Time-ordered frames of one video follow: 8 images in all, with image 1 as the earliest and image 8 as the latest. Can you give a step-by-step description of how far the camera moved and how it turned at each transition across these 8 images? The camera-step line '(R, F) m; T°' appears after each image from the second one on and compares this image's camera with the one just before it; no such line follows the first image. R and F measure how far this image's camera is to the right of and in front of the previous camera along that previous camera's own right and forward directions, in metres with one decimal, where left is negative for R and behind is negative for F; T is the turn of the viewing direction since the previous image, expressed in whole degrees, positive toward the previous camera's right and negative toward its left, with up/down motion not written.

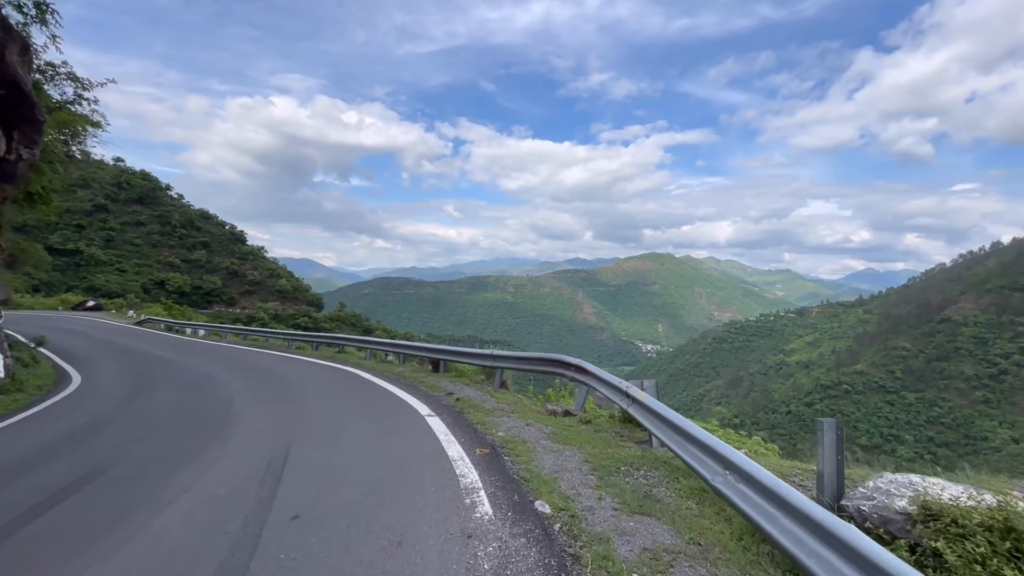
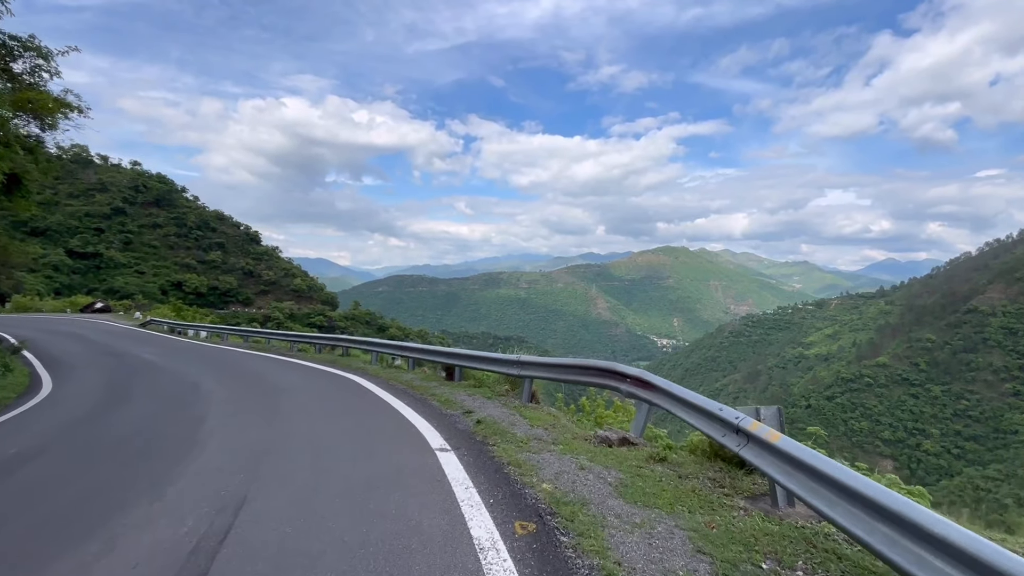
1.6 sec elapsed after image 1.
(-0.3, +1.9) m; -2°
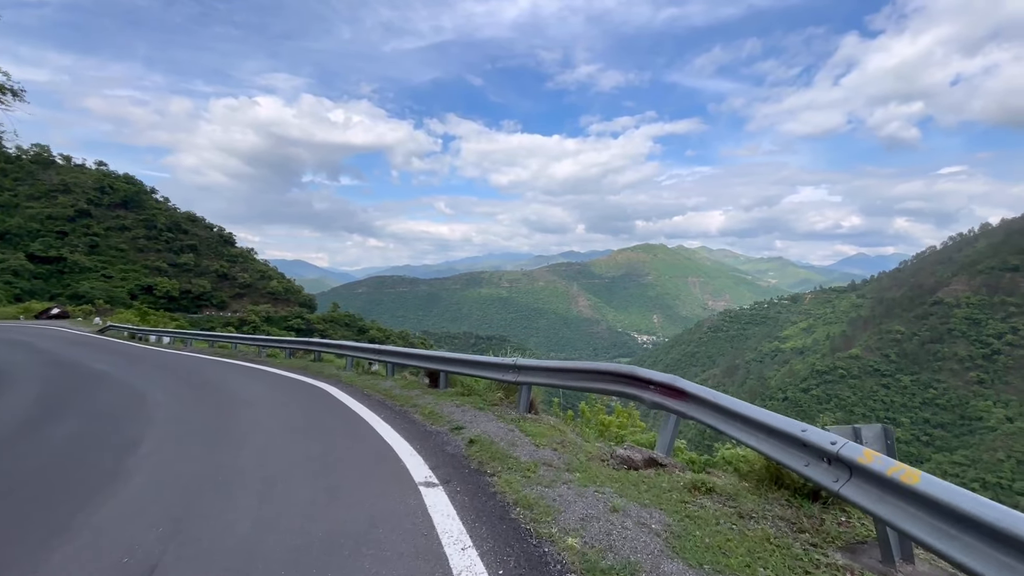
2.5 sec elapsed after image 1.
(-0.2, +1.1) m; +2°
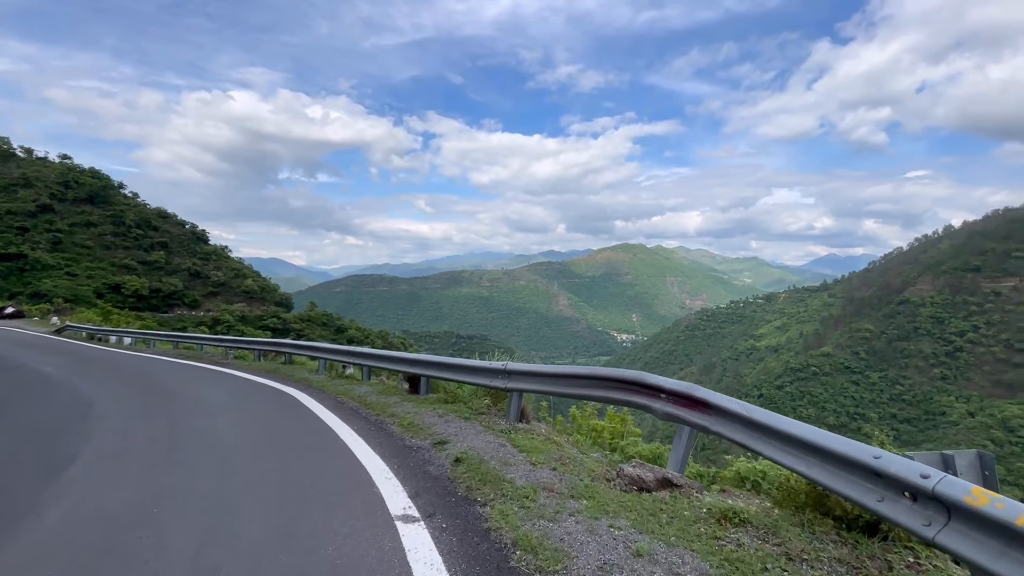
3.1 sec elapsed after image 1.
(-0.1, +0.7) m; +2°
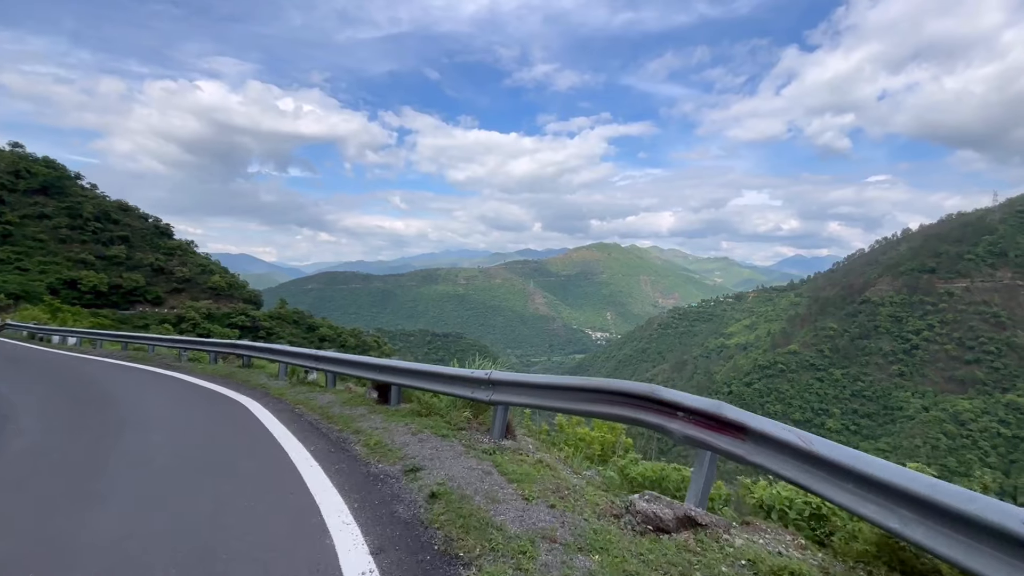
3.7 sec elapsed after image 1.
(-0.1, +0.8) m; +3°
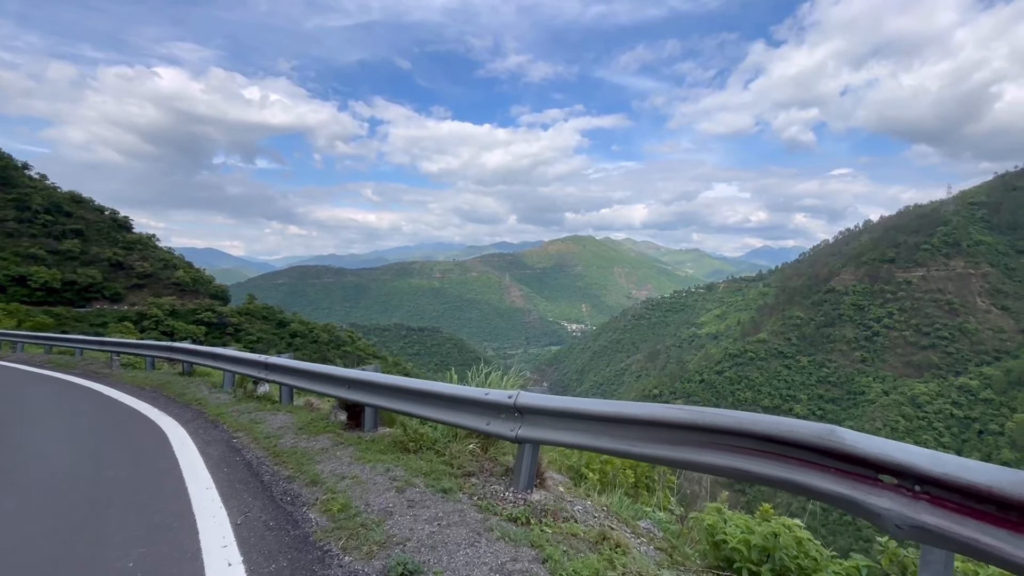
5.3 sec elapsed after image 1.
(-0.4, +1.8) m; +3°
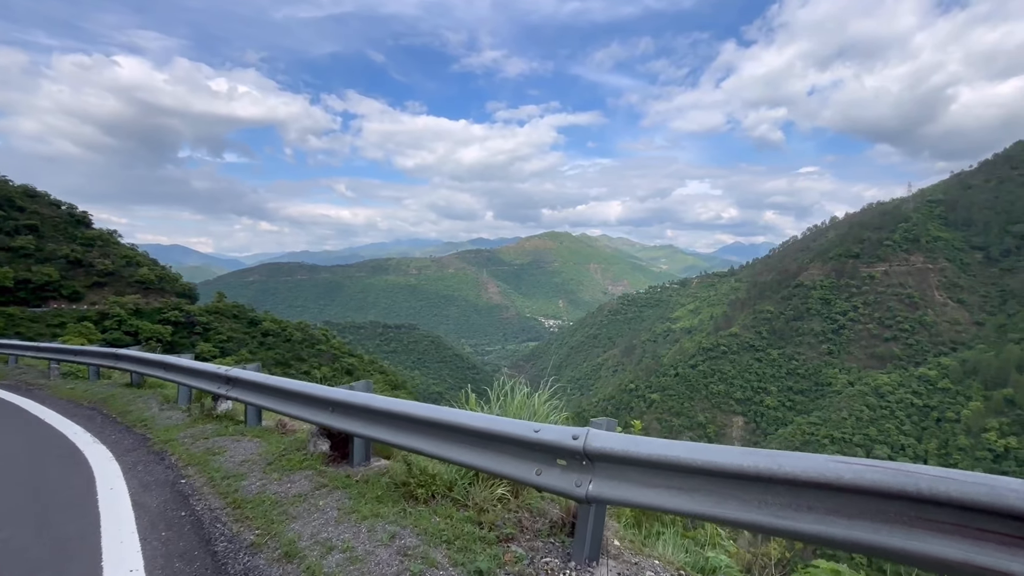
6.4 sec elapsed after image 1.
(-0.5, +1.1) m; +3°
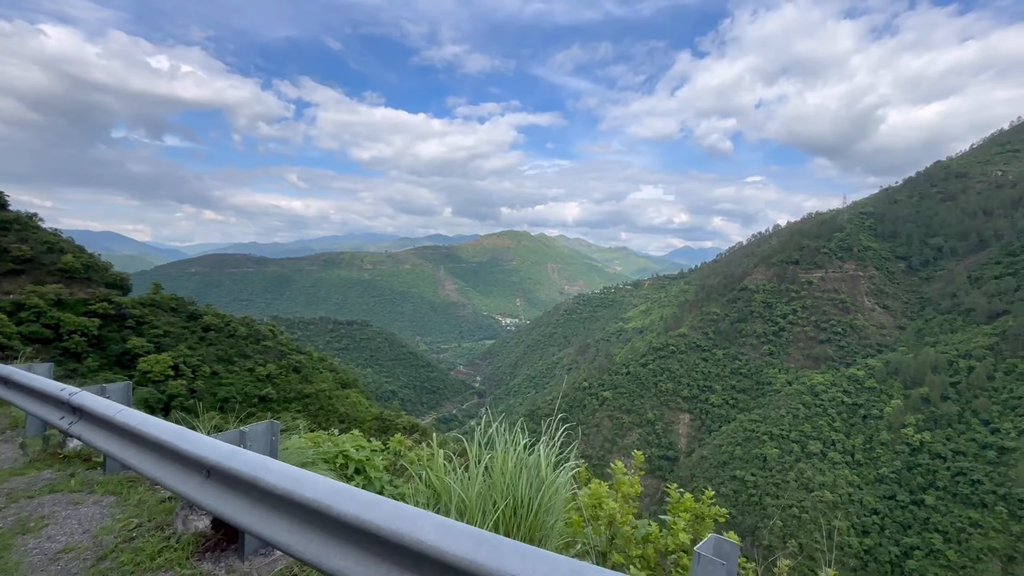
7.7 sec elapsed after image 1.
(-0.2, +1.4) m; +5°
